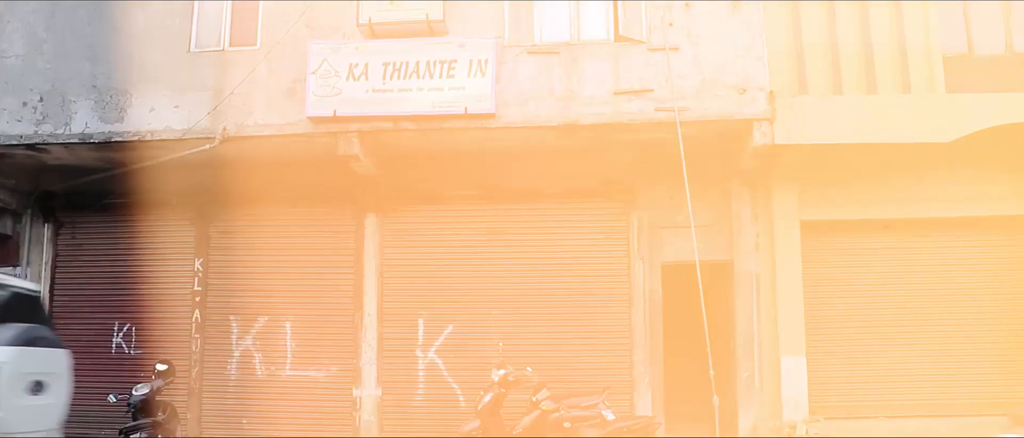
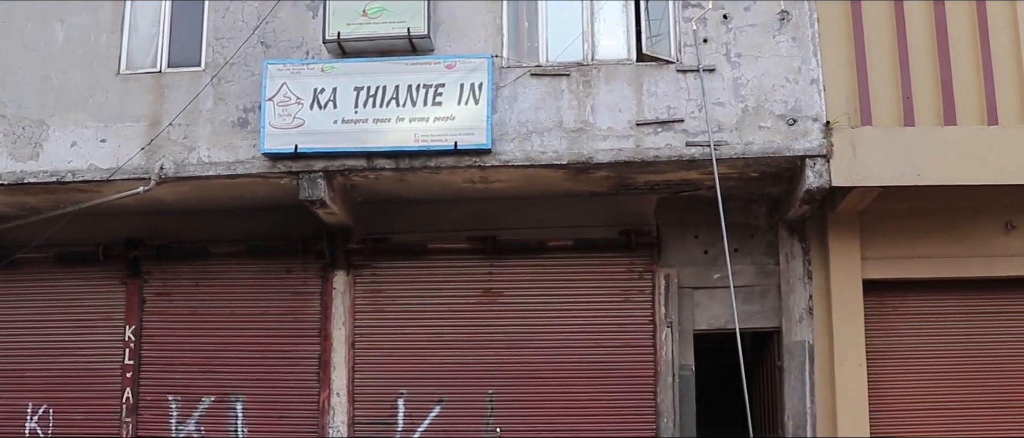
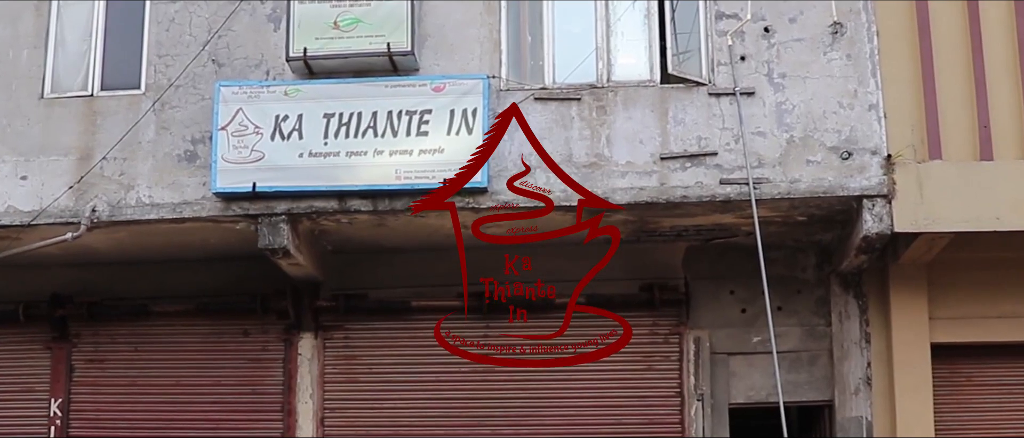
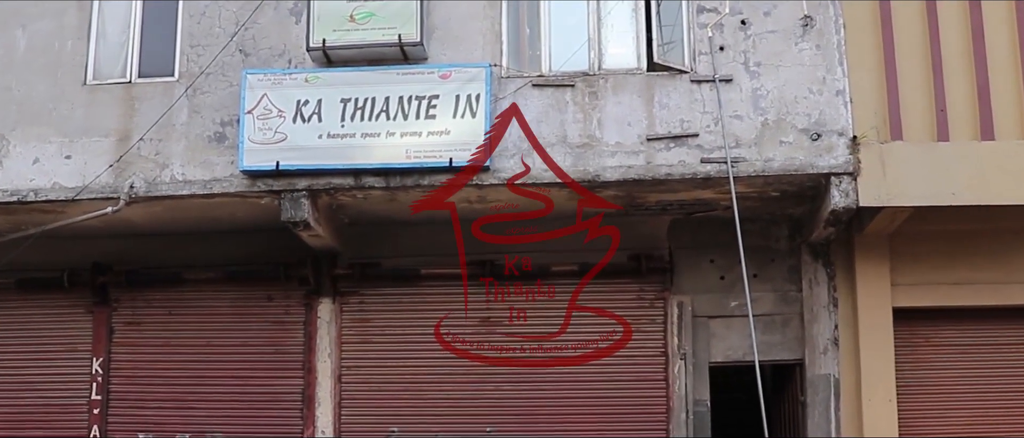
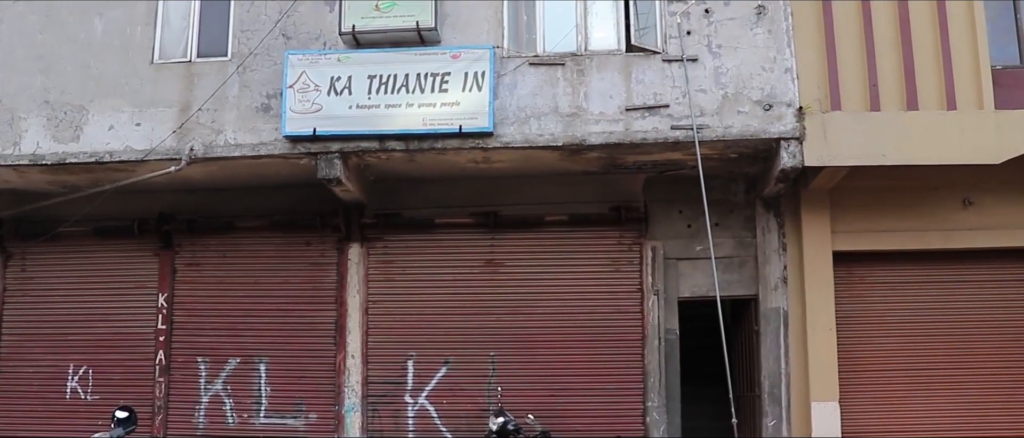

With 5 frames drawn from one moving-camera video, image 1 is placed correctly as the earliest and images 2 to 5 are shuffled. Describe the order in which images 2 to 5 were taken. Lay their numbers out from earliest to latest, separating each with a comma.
5, 2, 4, 3
